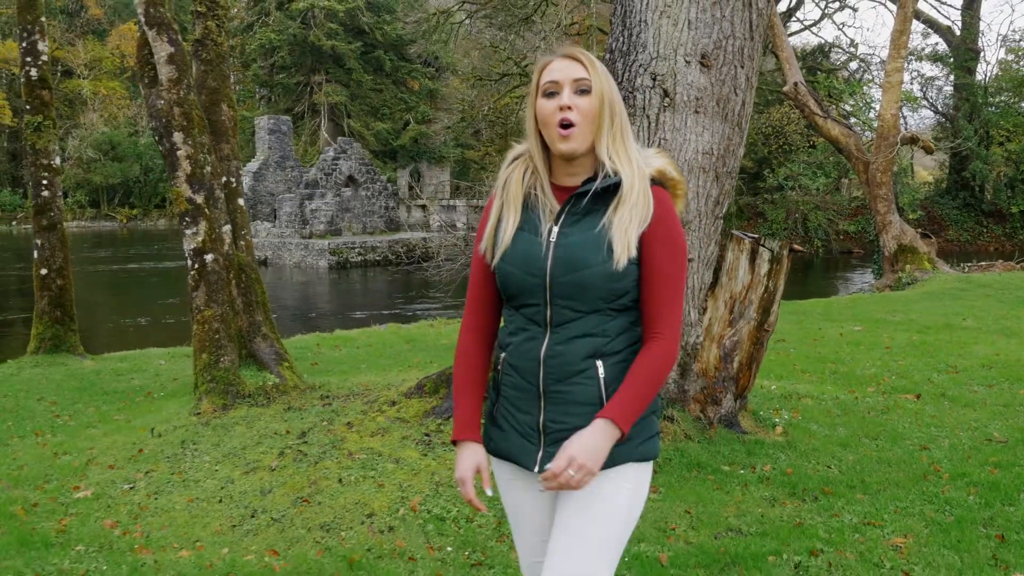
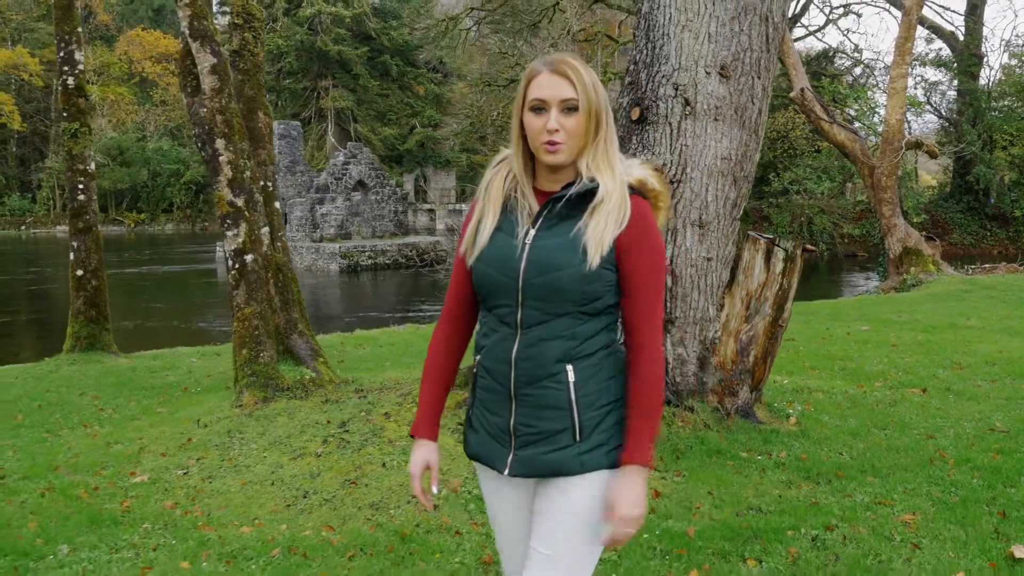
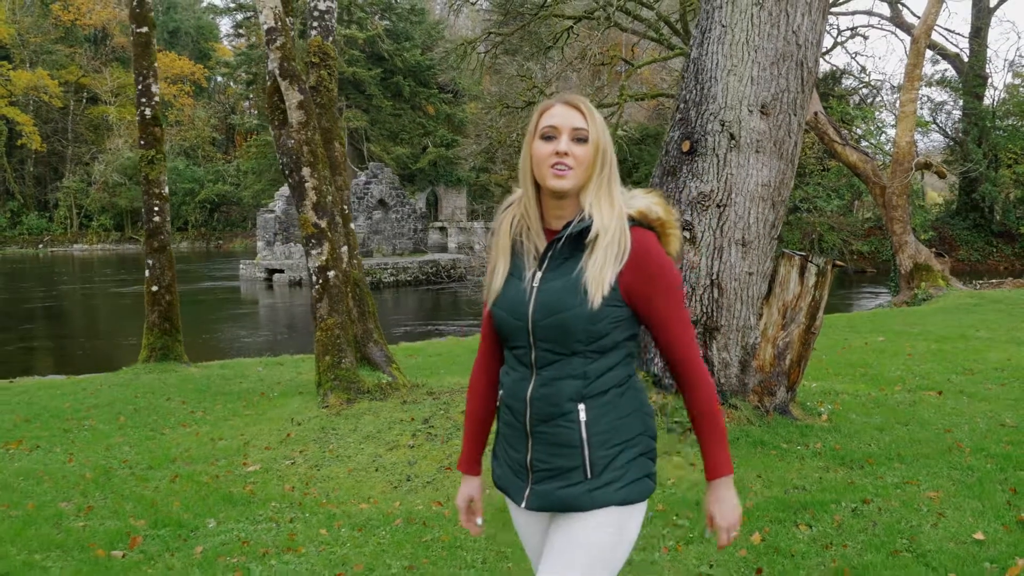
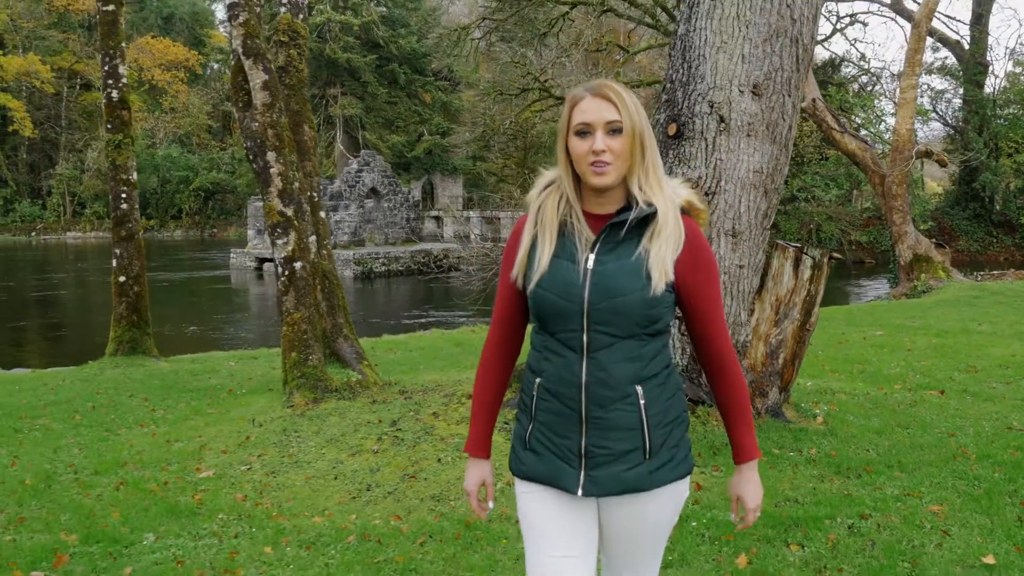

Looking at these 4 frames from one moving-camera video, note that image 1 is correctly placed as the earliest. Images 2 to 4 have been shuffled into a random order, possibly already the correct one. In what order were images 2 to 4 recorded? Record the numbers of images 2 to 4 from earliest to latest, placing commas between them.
2, 4, 3
